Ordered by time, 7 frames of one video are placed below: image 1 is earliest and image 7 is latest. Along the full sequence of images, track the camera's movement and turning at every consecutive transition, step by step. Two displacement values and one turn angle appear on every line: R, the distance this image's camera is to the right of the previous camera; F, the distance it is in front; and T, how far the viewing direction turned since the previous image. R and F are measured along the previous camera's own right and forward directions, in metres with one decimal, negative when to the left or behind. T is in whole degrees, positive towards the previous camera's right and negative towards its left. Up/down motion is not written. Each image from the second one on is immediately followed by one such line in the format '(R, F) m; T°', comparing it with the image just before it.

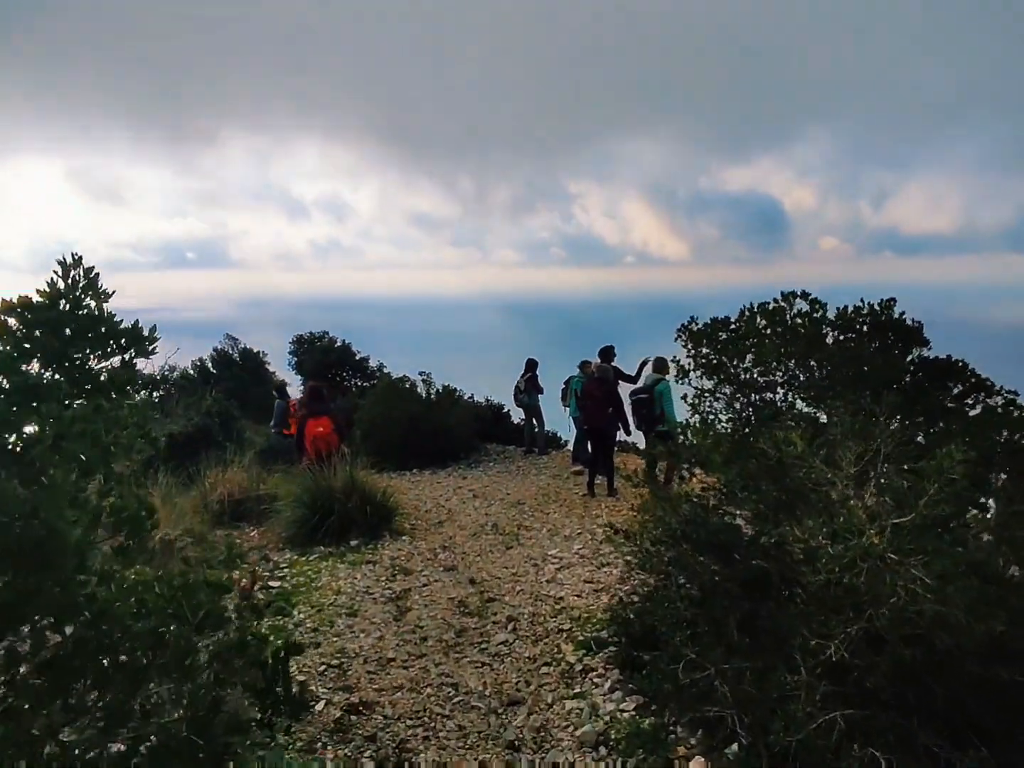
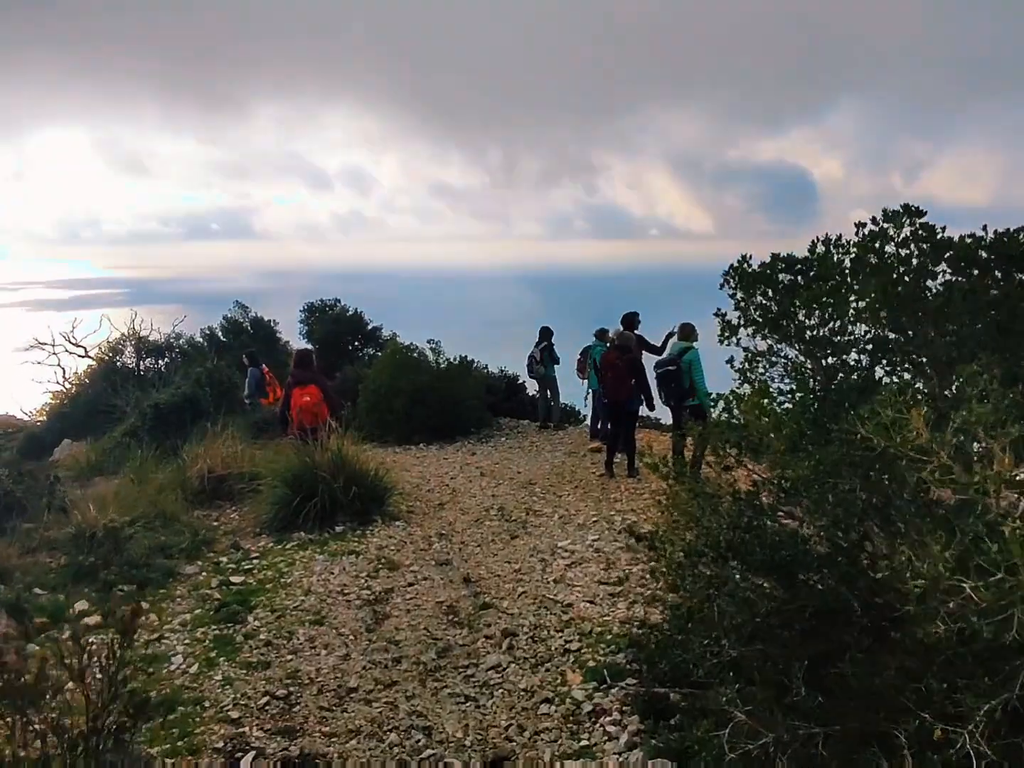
(+0.2, +1.3) m; -2°
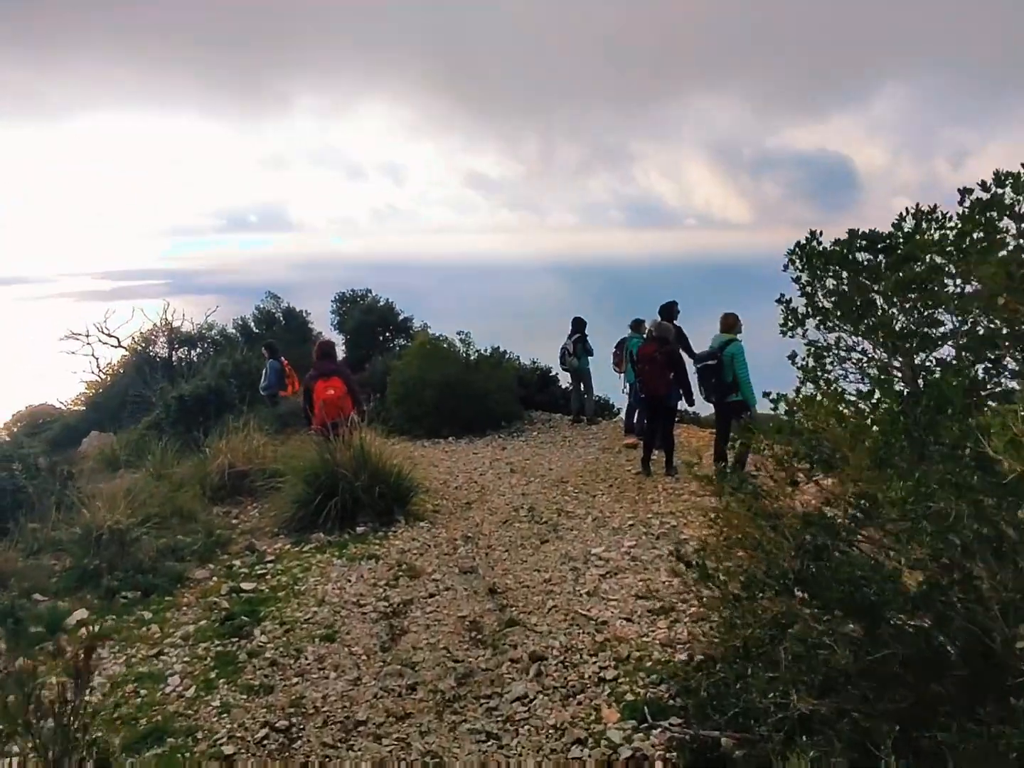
(0.0, +0.6) m; -2°
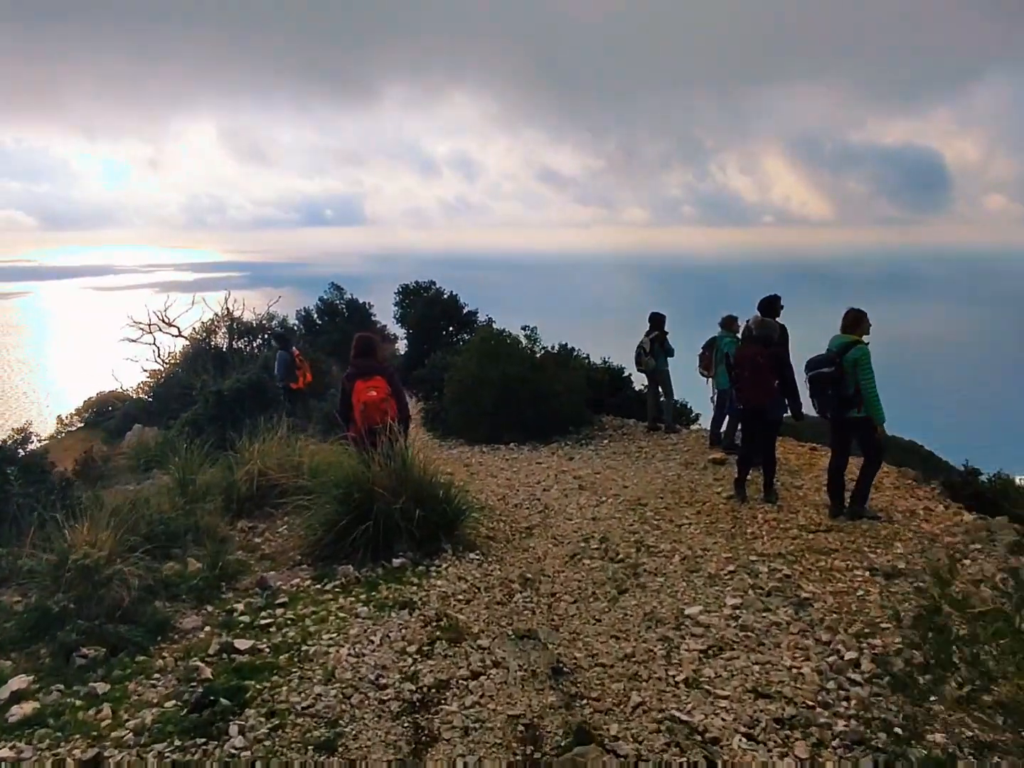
(-0.1, +1.6) m; -5°
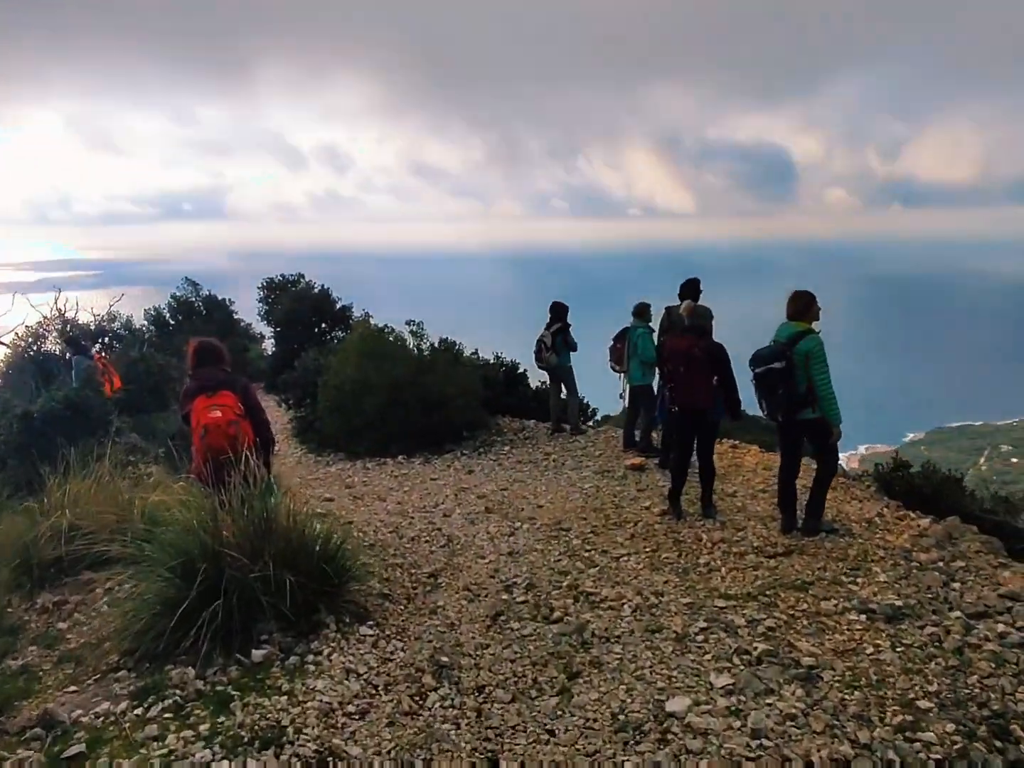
(-0.1, +1.8) m; +9°
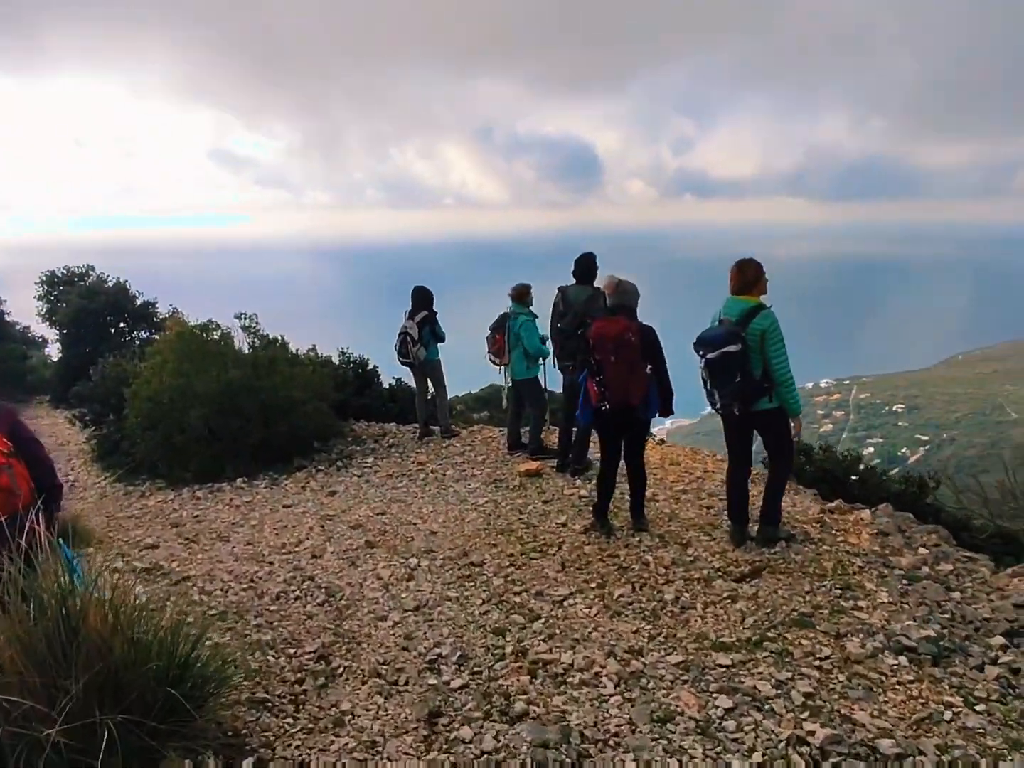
(-0.6, +1.8) m; +13°
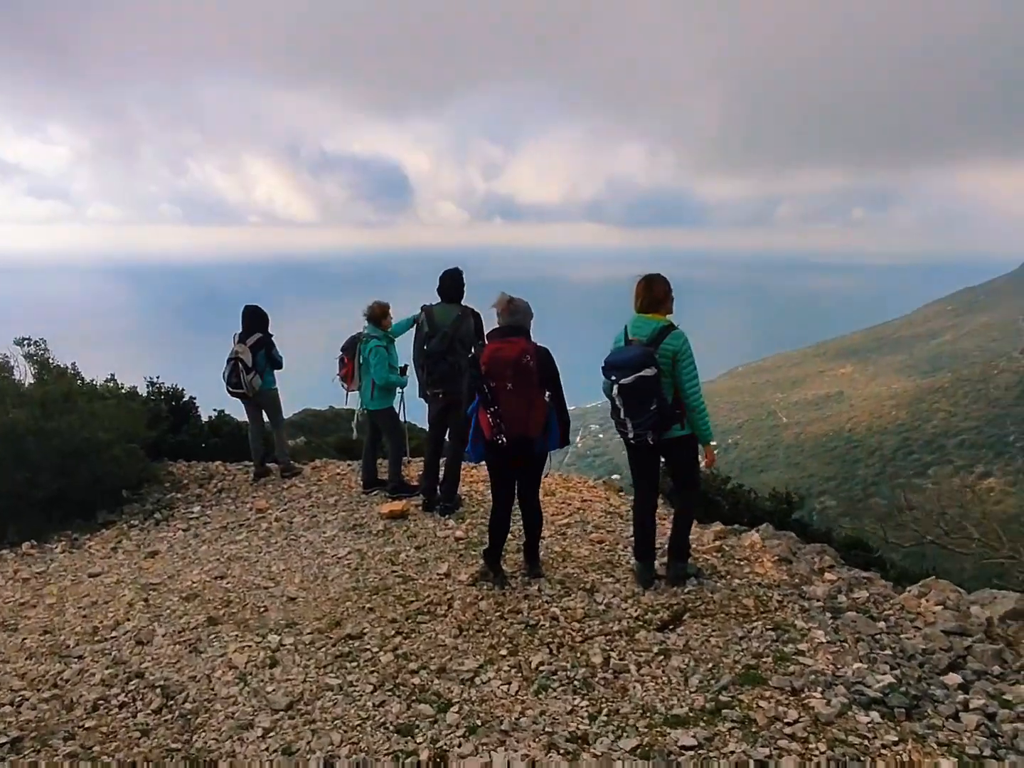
(-0.5, +0.9) m; +14°
